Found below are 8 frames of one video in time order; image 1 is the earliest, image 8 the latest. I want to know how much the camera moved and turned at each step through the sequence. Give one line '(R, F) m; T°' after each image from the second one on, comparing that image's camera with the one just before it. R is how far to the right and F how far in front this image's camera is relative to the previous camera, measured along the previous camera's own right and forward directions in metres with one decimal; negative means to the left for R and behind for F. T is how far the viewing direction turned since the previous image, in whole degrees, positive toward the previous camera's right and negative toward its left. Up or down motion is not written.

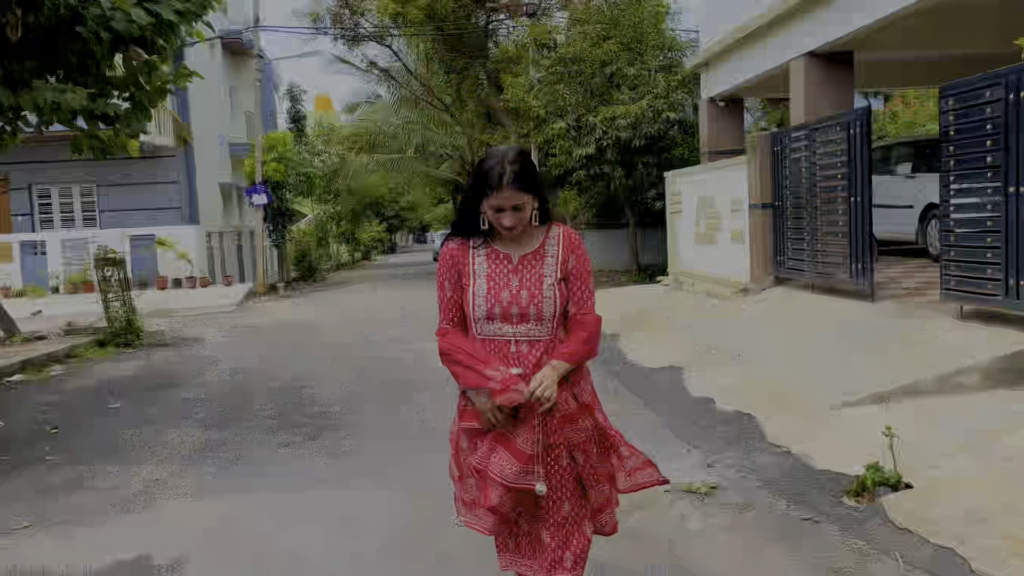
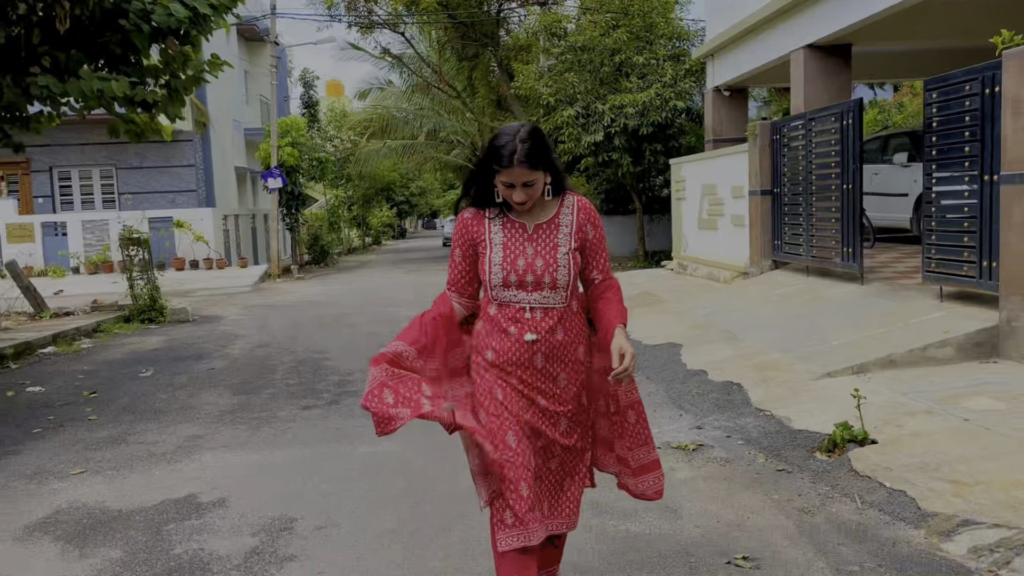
(0.0, -0.4) m; -1°
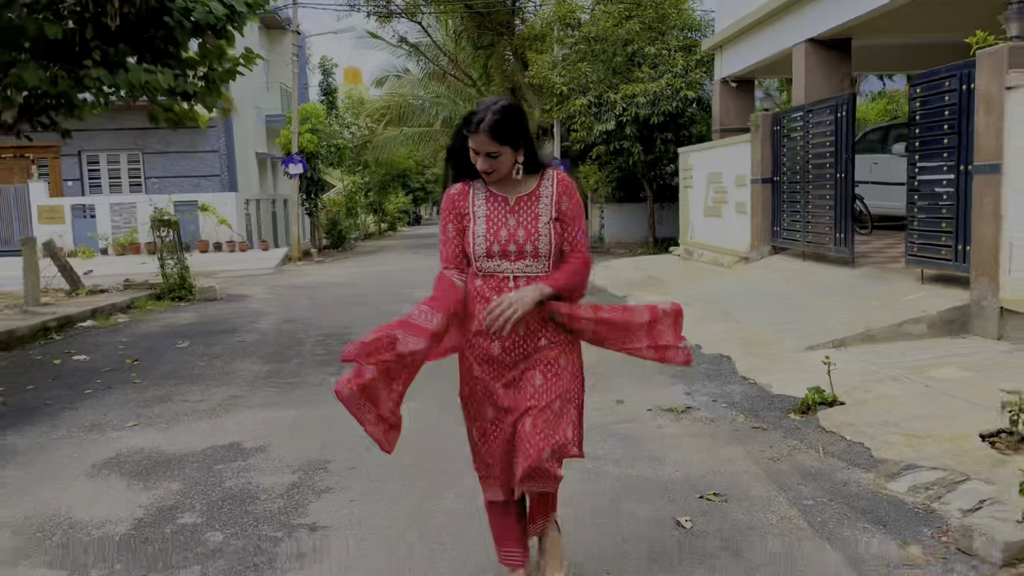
(0.0, -0.5) m; -1°
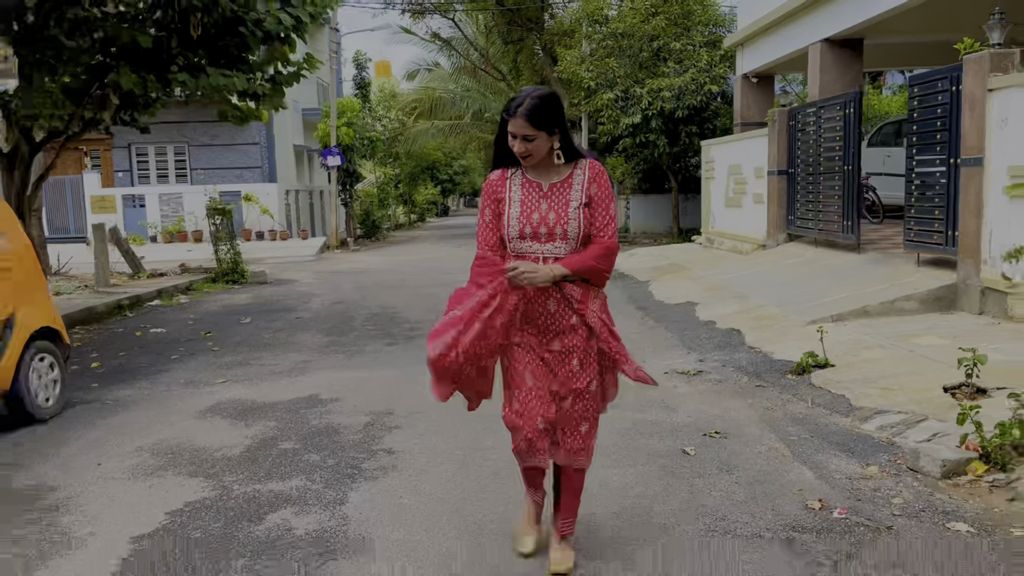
(-0.1, -0.8) m; -2°
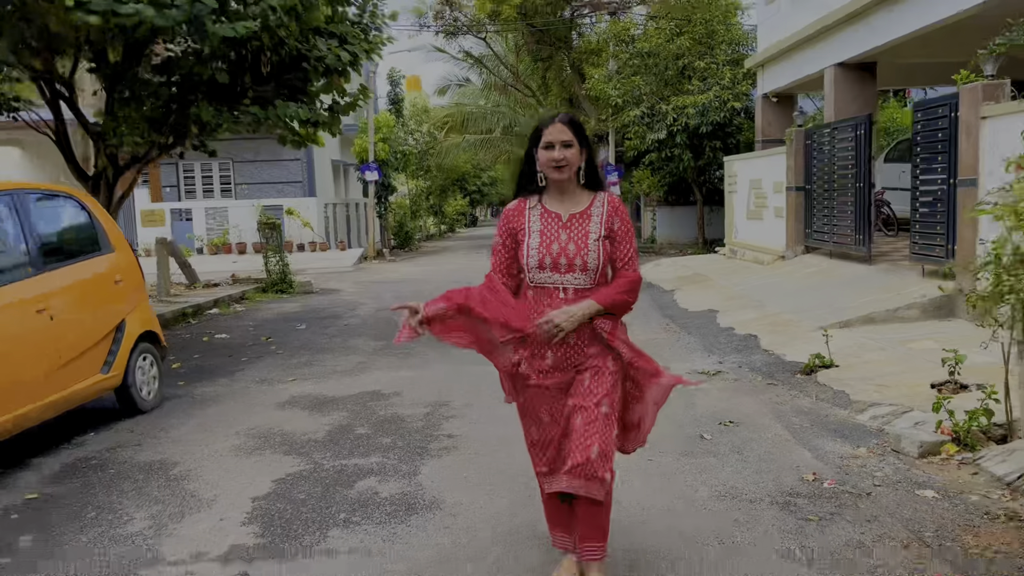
(-0.1, -0.8) m; -2°
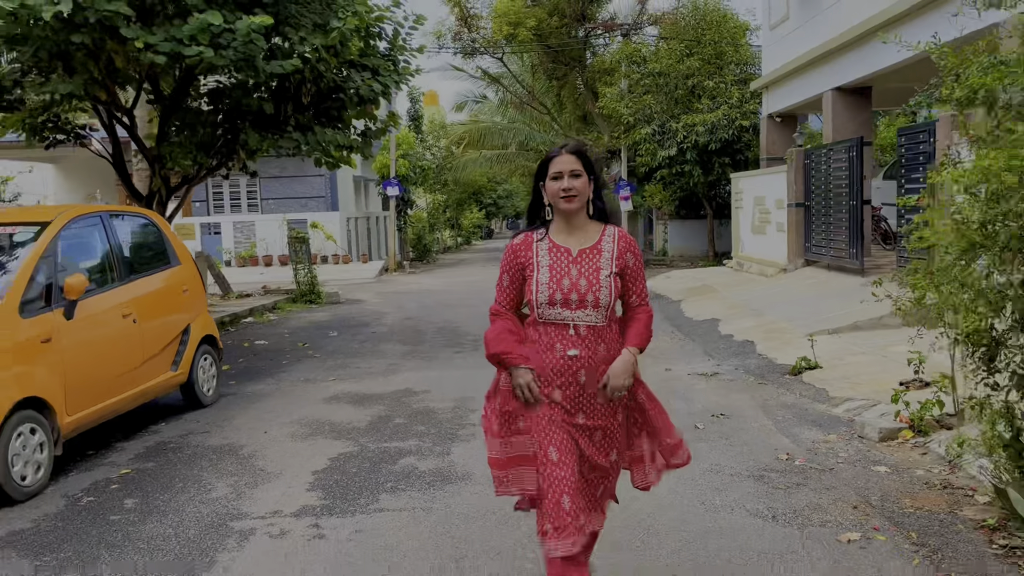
(0.0, -0.8) m; -1°
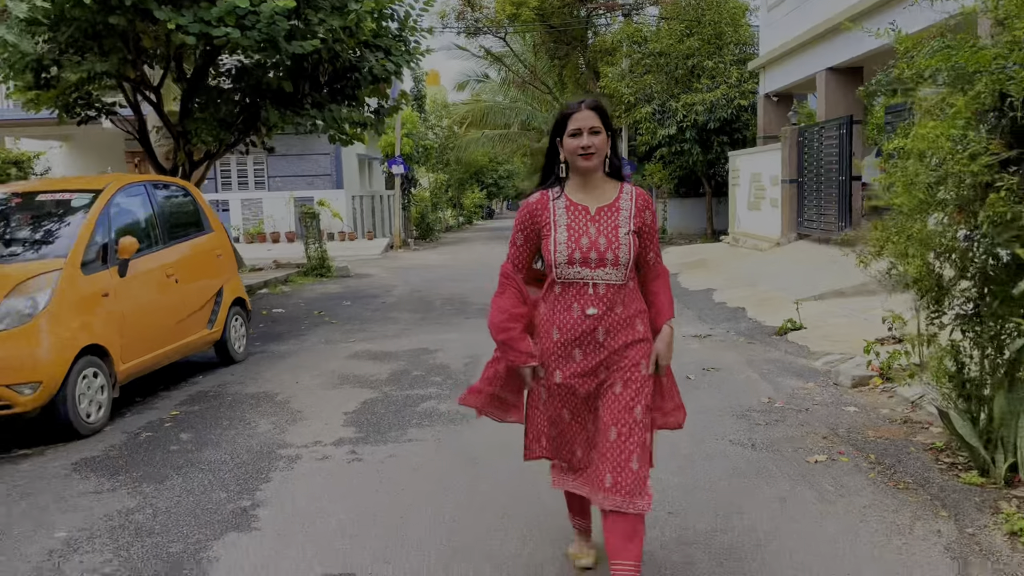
(-0.1, -0.6) m; 0°
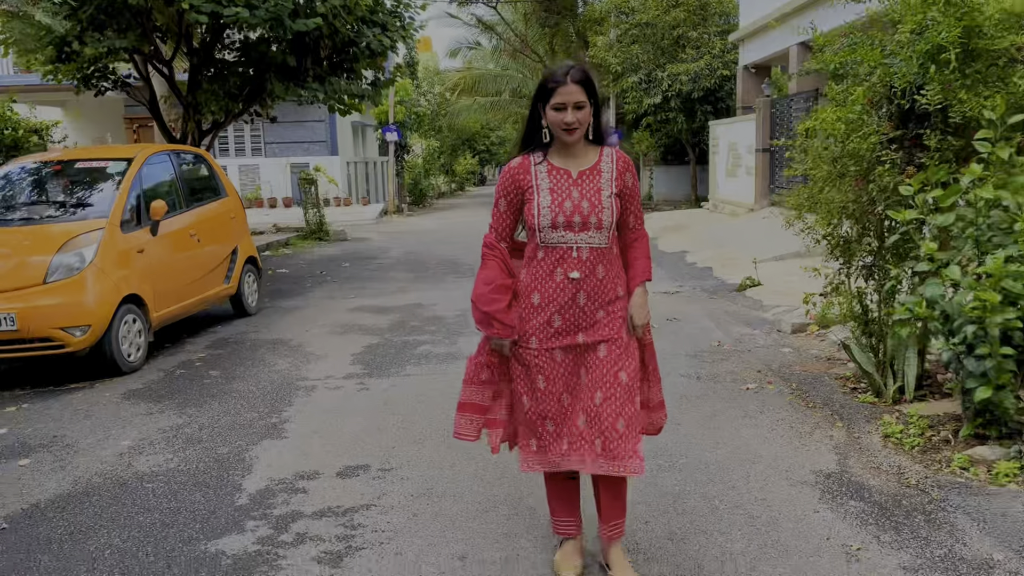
(+0.1, -0.8) m; +1°
